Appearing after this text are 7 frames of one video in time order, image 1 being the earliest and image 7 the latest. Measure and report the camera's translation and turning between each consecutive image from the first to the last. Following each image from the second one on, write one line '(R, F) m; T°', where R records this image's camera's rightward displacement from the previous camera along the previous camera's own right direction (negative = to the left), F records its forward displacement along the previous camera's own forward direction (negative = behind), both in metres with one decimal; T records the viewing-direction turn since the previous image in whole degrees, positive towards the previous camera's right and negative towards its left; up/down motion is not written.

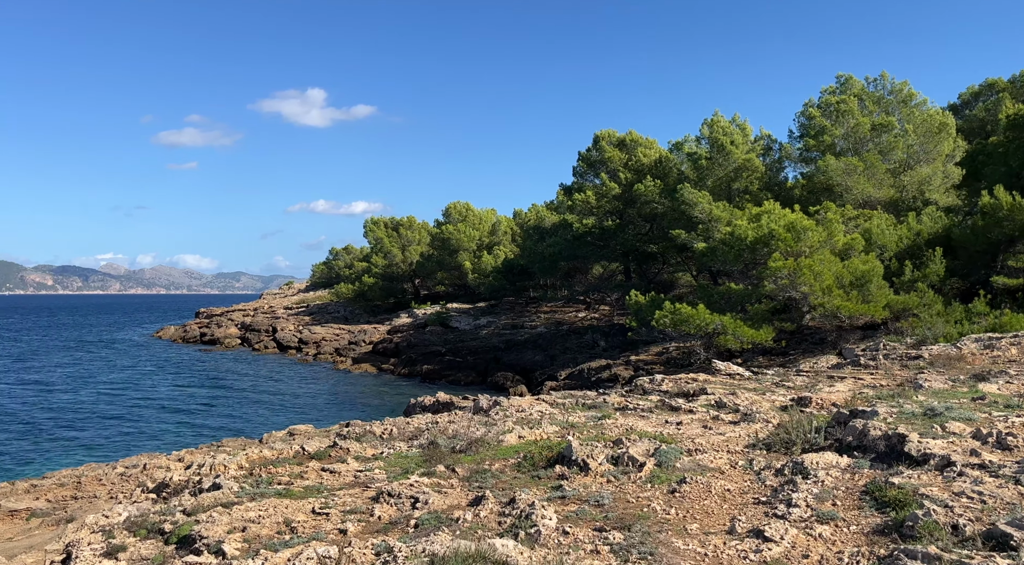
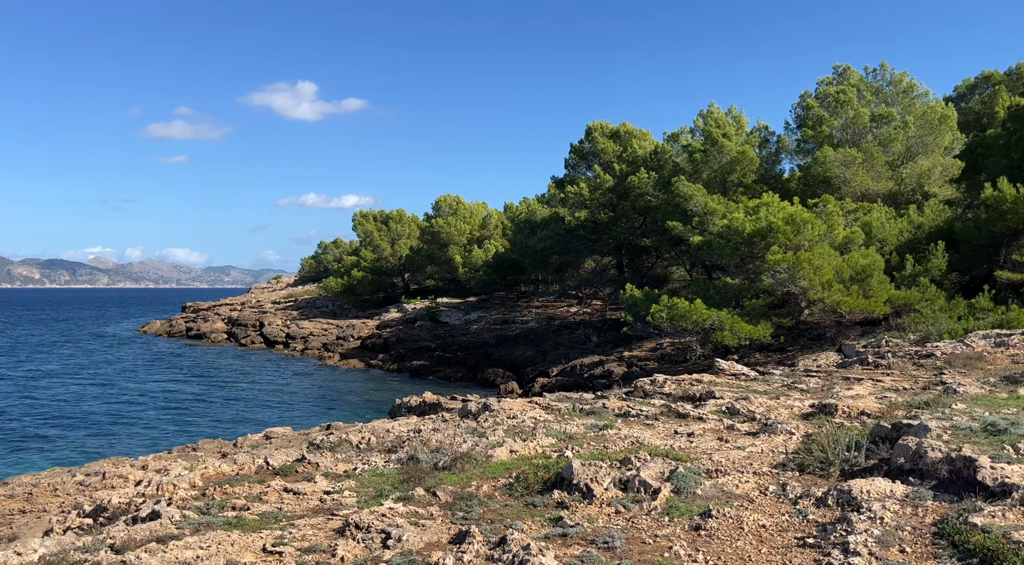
(0.0, +0.8) m; +1°
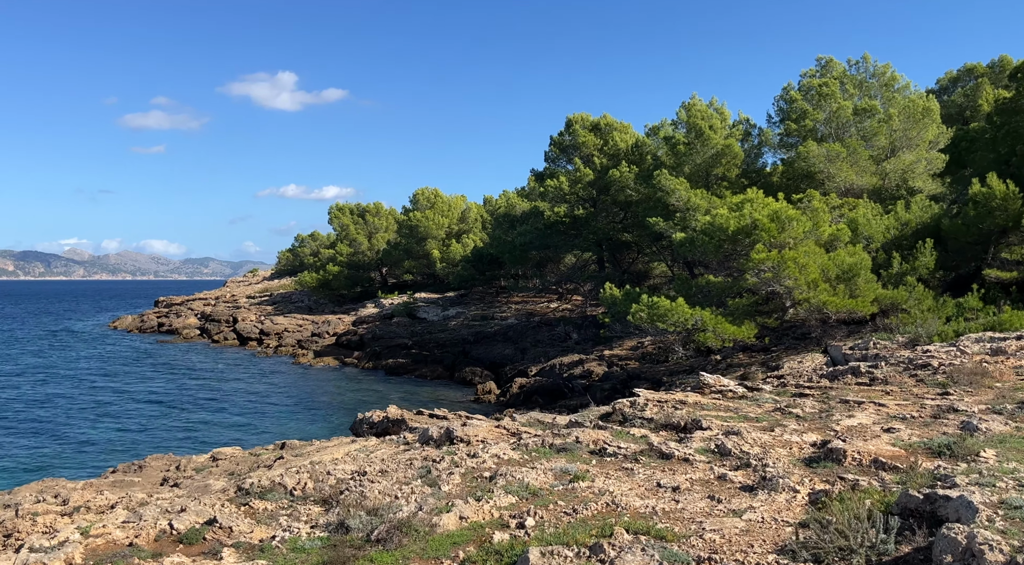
(+0.2, +0.9) m; +1°
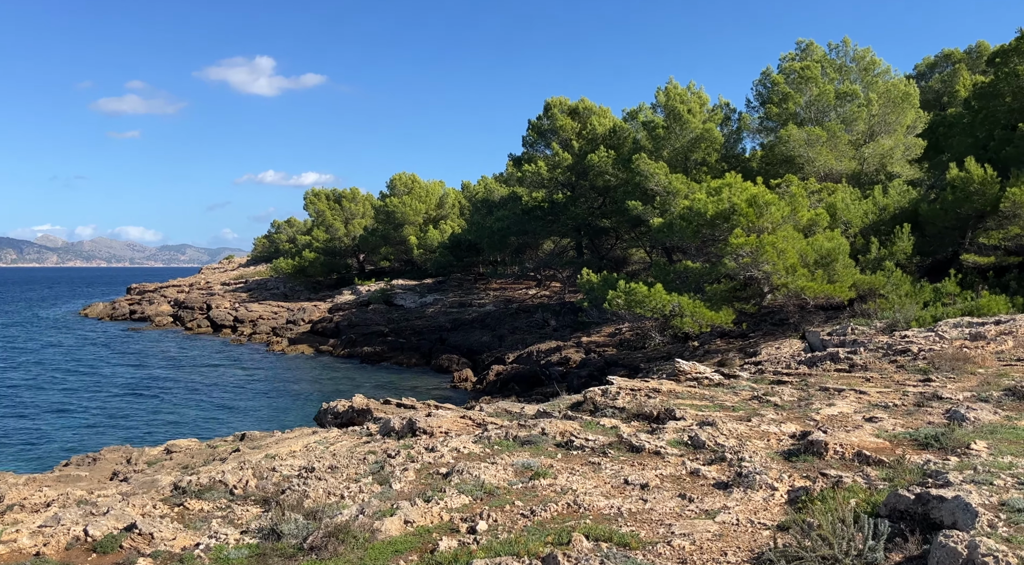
(+0.1, +0.4) m; +1°
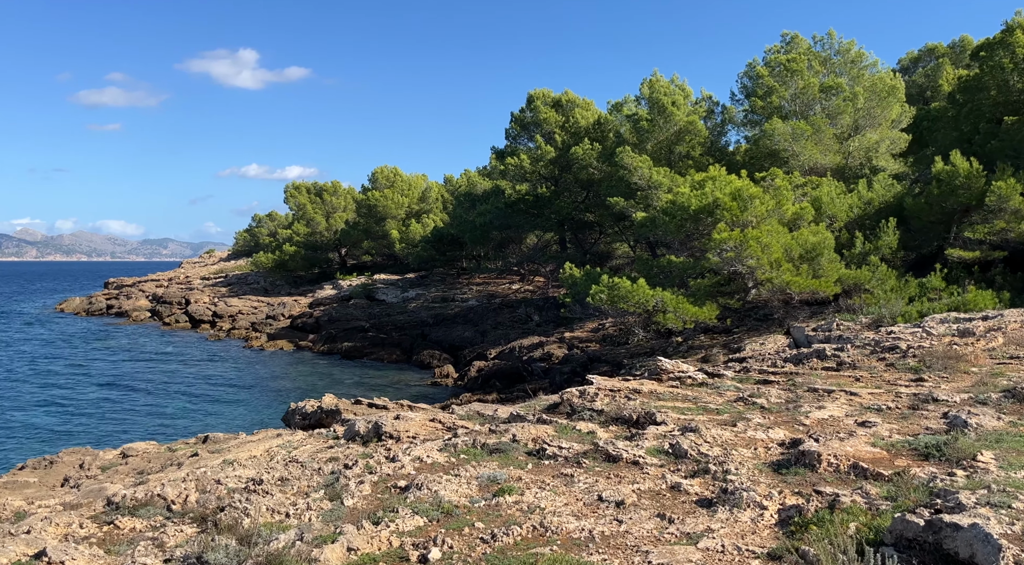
(+0.1, +0.5) m; +1°
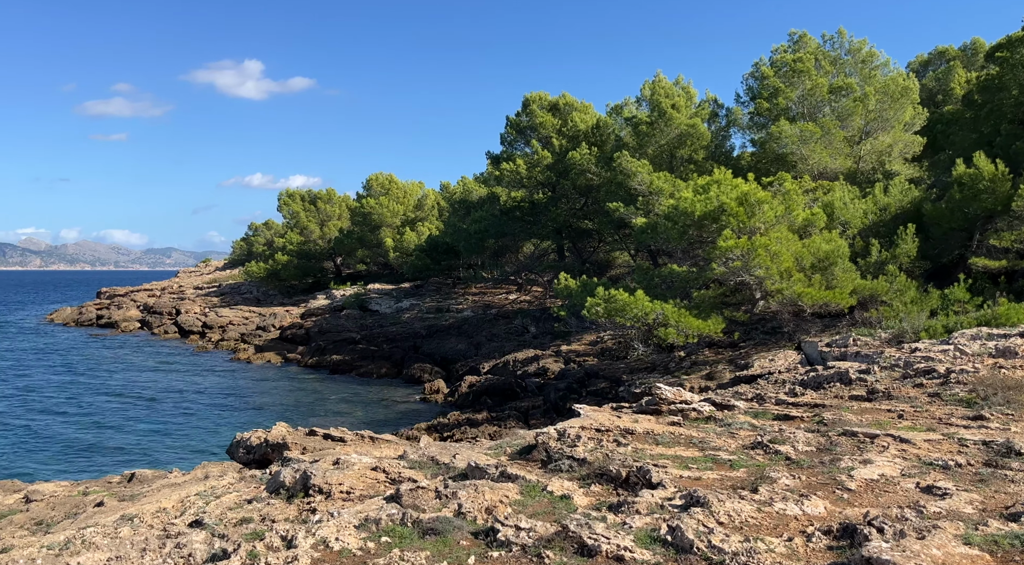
(+0.3, +1.5) m; 0°
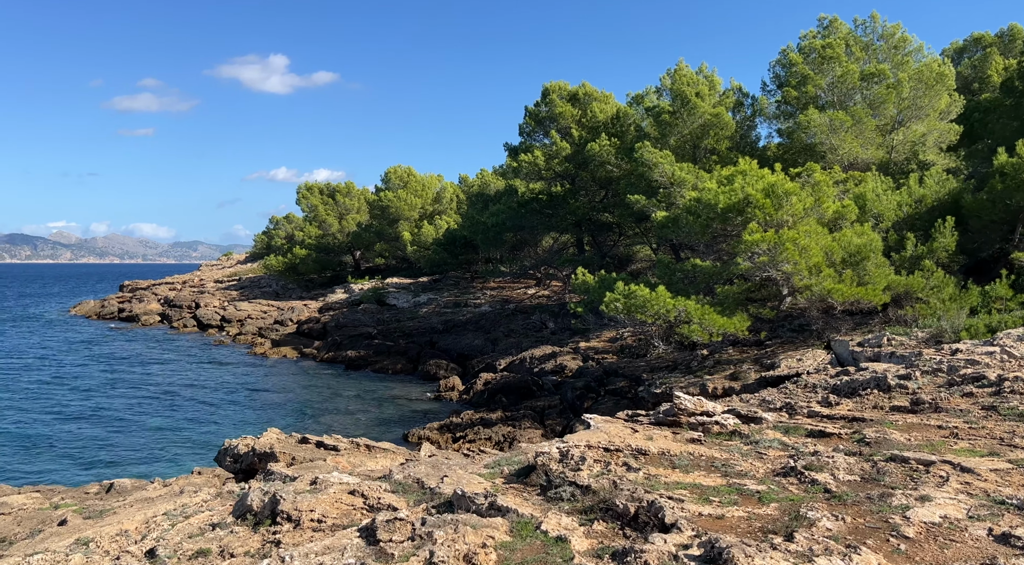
(+0.2, +0.8) m; -2°
